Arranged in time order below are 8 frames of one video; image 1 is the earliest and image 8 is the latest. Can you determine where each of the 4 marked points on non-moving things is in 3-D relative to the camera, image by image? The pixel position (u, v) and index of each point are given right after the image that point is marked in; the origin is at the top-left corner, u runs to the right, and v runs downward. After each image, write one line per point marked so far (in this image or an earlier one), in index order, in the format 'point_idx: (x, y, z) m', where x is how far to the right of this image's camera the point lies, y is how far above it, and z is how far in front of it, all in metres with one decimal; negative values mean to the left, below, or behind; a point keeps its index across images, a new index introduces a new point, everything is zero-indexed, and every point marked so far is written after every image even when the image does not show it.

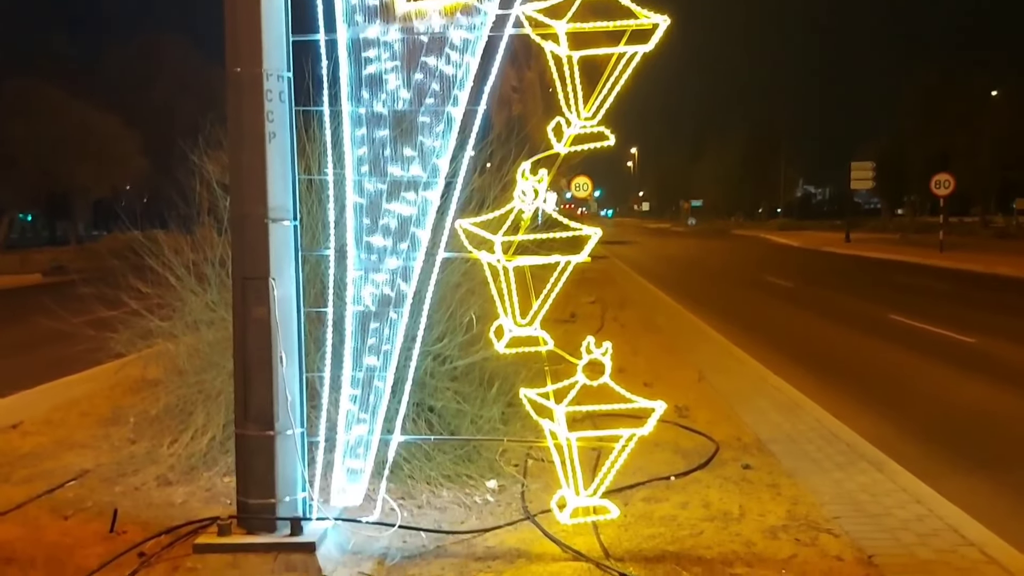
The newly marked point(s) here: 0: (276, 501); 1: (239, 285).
0: (-1.1, -1.0, +4.7) m
1: (-1.3, 0.0, +4.7) m
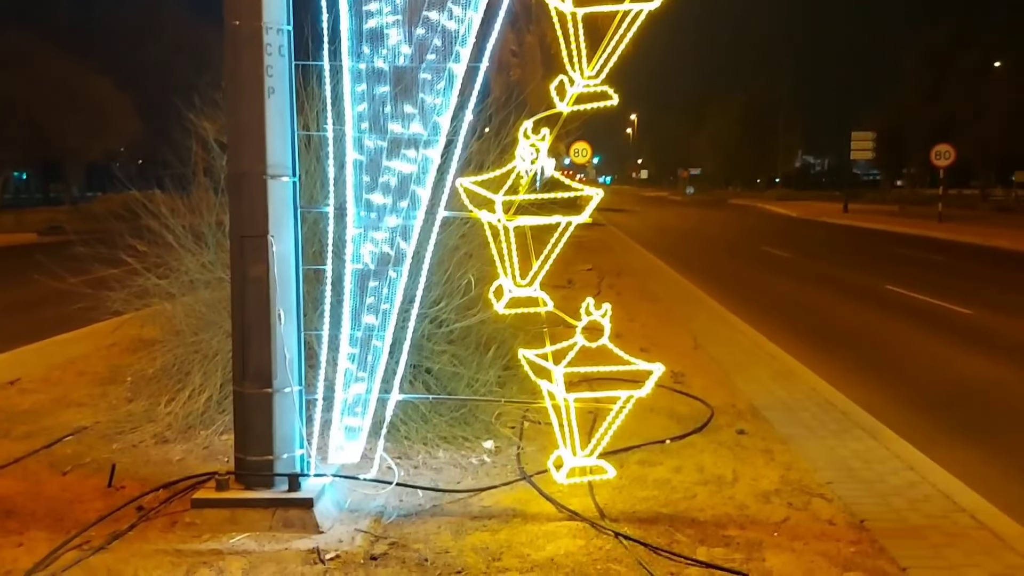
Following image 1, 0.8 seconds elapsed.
0: (-1.1, -0.8, +4.8) m
1: (-1.3, +0.2, +4.7) m
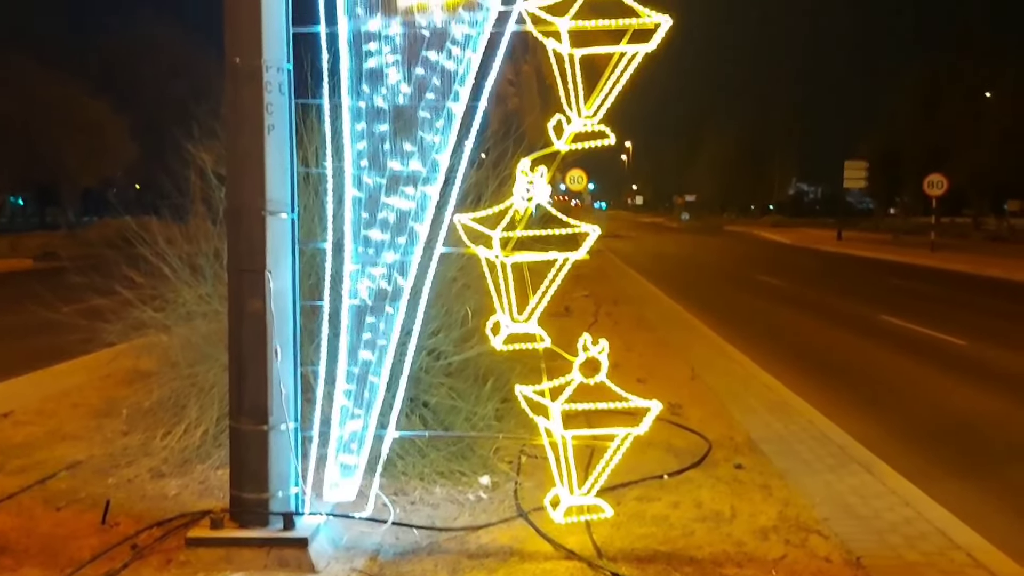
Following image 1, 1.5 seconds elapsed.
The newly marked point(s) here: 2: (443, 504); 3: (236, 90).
0: (-1.1, -1.0, +4.7) m
1: (-1.3, +0.1, +4.7) m
2: (-0.4, -1.2, +5.6) m
3: (-1.3, +0.9, +4.6) m
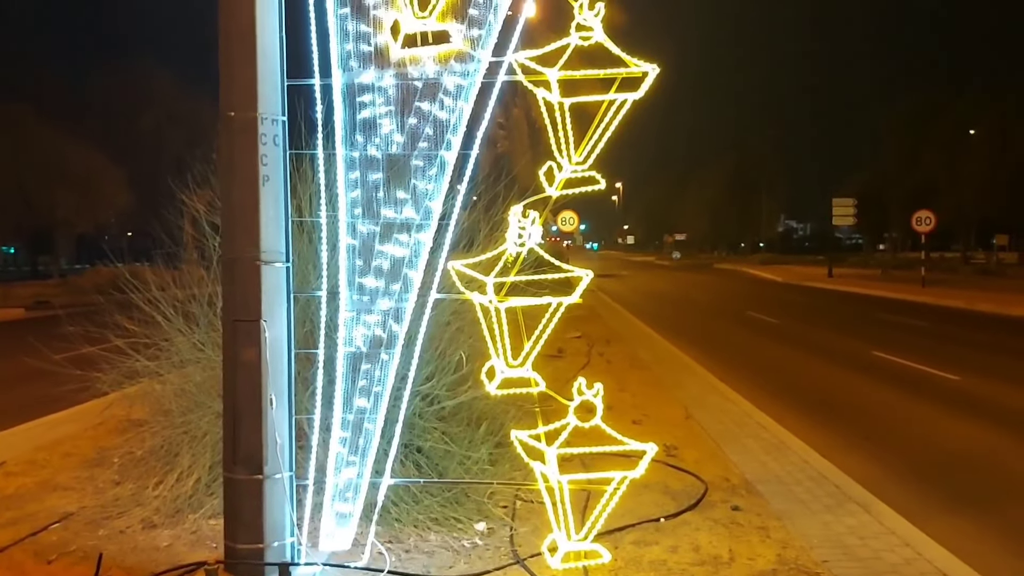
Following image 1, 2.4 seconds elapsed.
0: (-1.1, -1.2, +4.7) m
1: (-1.3, -0.2, +4.7) m
2: (-0.4, -1.5, +5.6) m
3: (-1.3, +0.7, +4.7) m
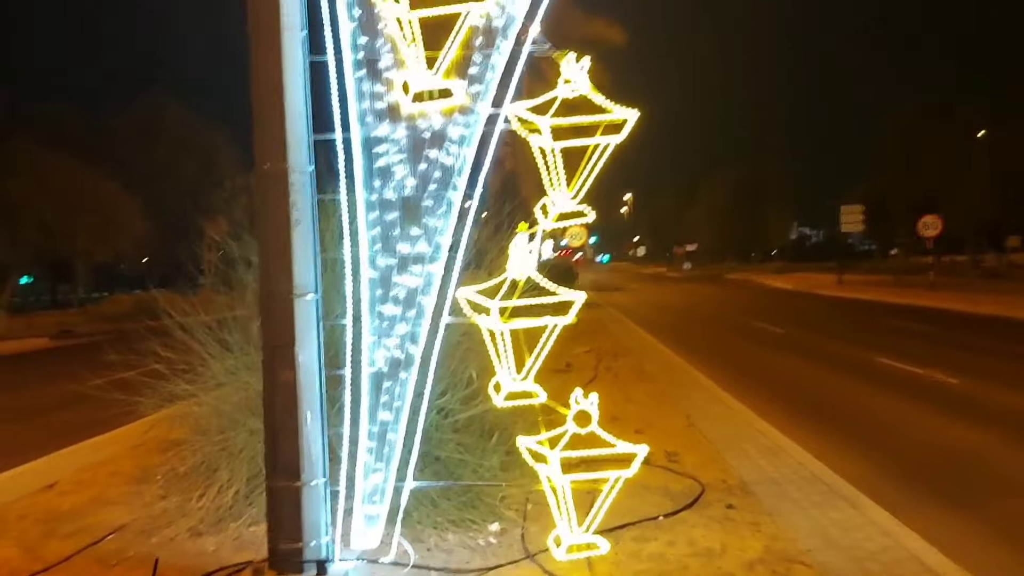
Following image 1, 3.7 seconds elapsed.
0: (-1.1, -1.4, +5.3) m
1: (-1.3, -0.3, +5.3) m
2: (-0.3, -1.6, +6.2) m
3: (-1.3, +0.5, +5.4) m
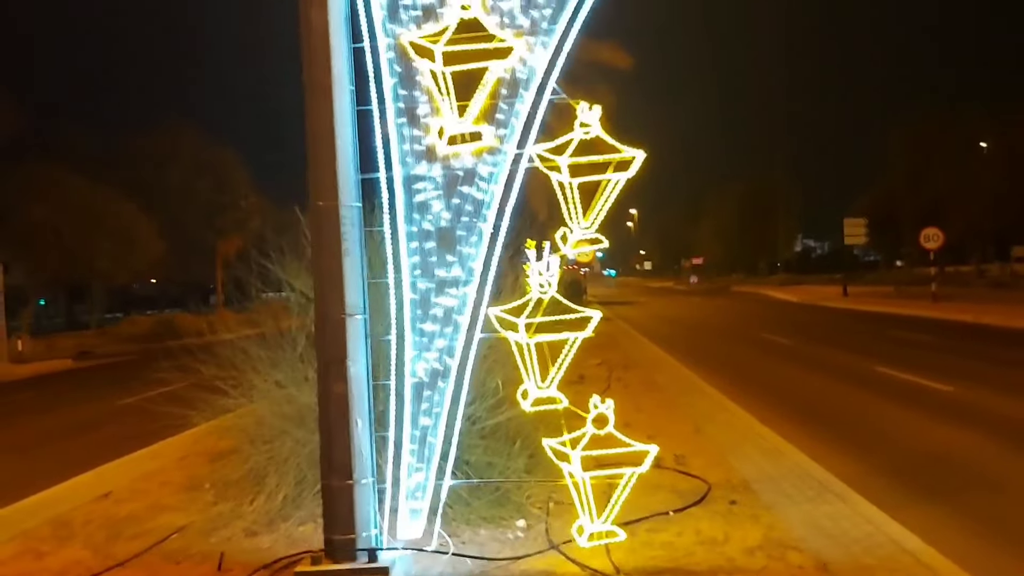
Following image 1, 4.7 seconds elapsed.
0: (-0.9, -1.5, +6.1) m
1: (-1.1, -0.5, +6.1) m
2: (-0.2, -1.7, +6.9) m
3: (-1.2, +0.4, +6.1) m
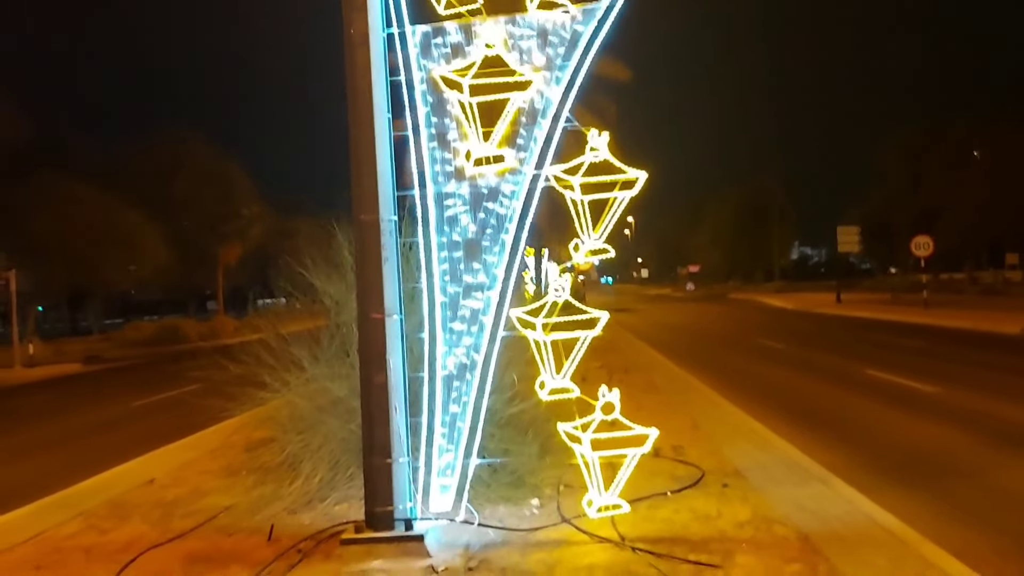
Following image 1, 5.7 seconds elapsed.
0: (-0.8, -1.5, +6.9) m
1: (-1.0, -0.5, +6.9) m
2: (0.0, -1.8, +7.8) m
3: (-1.0, +0.4, +7.0) m
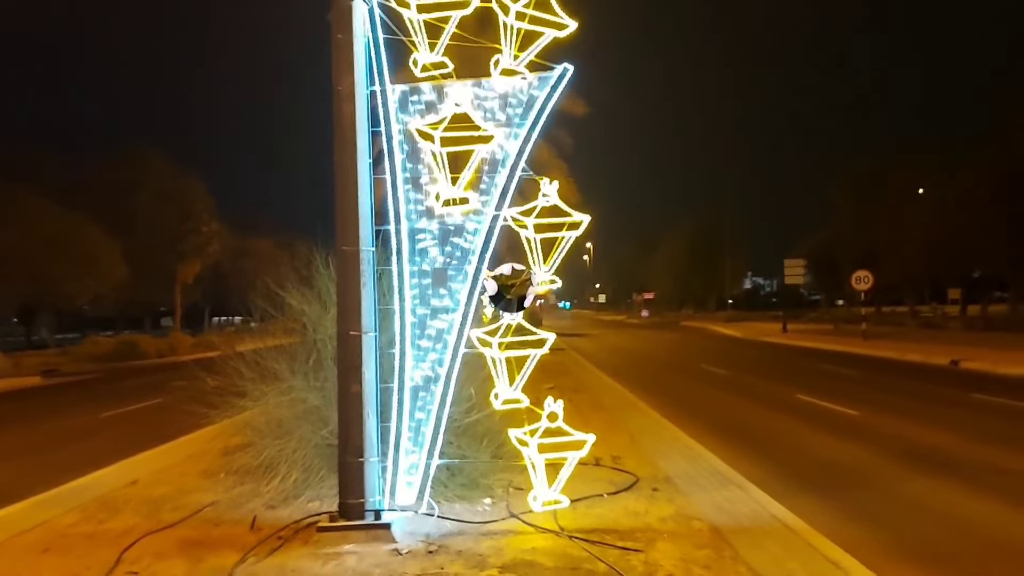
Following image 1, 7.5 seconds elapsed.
0: (-1.2, -1.7, +8.0) m
1: (-1.3, -0.7, +8.0) m
2: (-0.4, -2.0, +8.9) m
3: (-1.4, +0.2, +8.1) m
